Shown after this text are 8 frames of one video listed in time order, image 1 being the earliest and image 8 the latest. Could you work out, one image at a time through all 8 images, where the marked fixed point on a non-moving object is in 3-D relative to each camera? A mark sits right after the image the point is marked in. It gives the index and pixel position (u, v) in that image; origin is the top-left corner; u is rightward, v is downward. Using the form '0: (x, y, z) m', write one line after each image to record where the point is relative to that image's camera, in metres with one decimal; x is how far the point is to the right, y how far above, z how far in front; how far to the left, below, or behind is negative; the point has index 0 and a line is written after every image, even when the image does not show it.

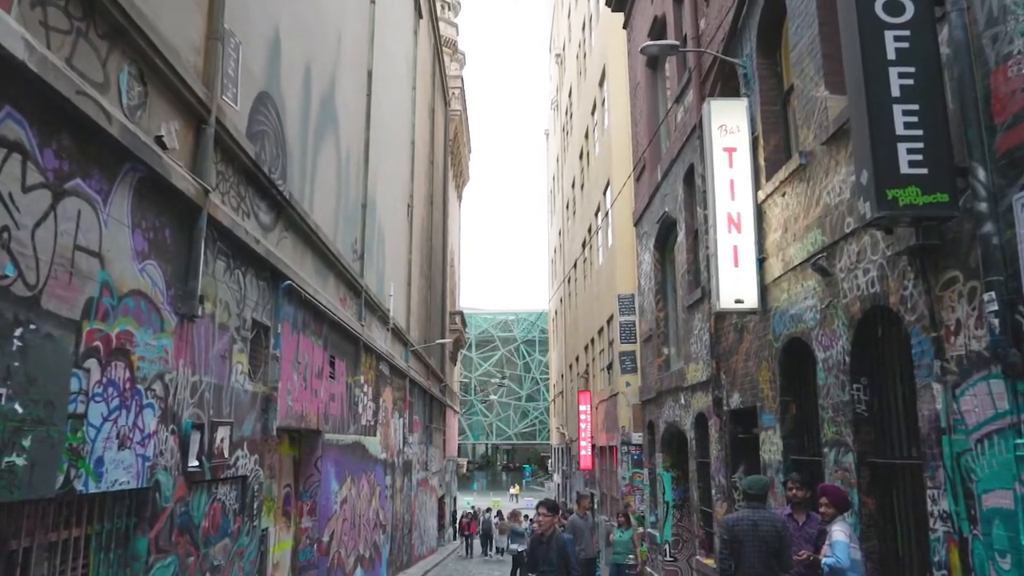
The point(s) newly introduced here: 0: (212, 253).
0: (-2.7, +0.3, +6.5) m
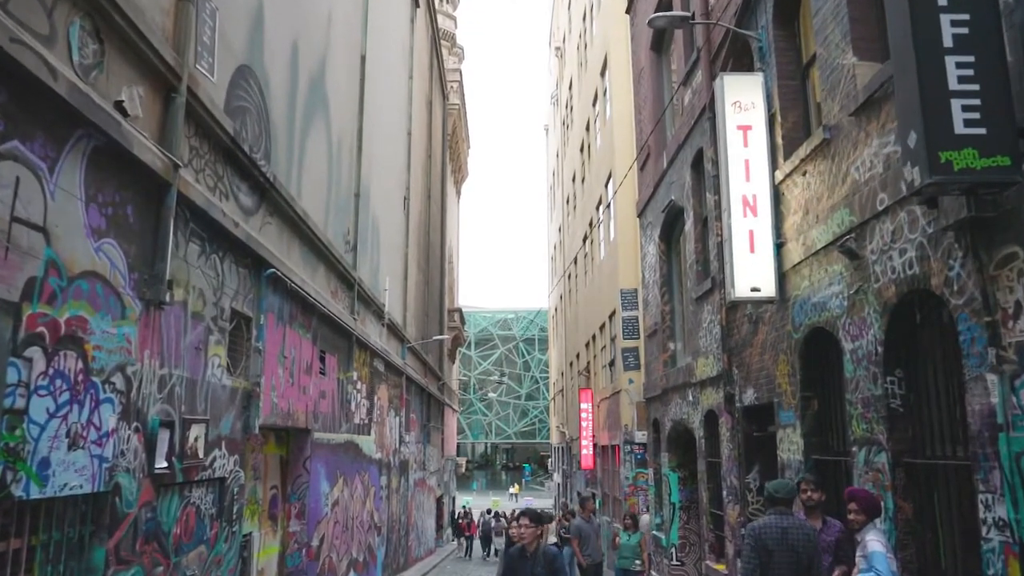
0: (-2.7, +0.4, +6.0) m
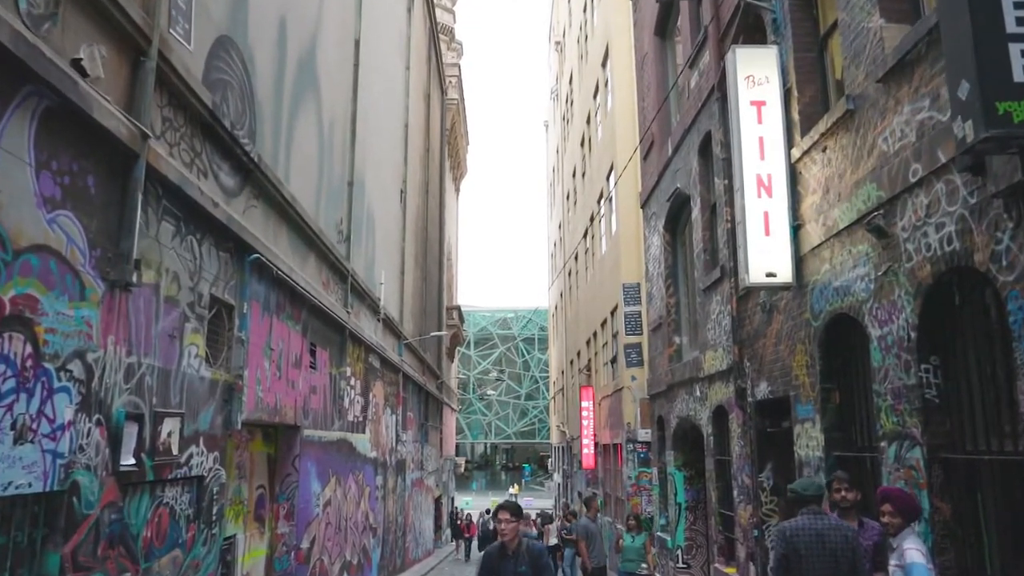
0: (-2.7, +0.6, +5.5) m
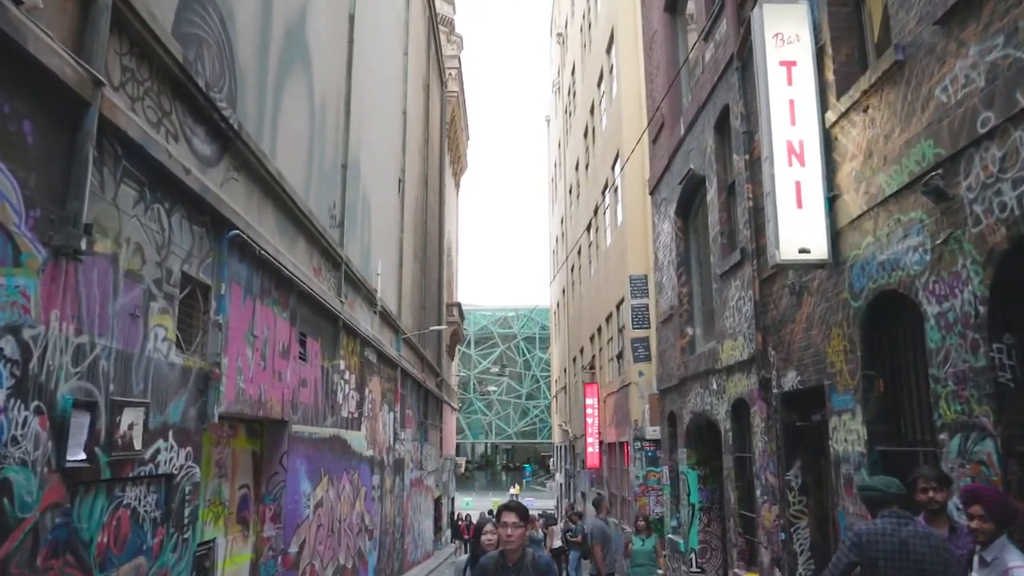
0: (-2.6, +0.7, +4.9) m
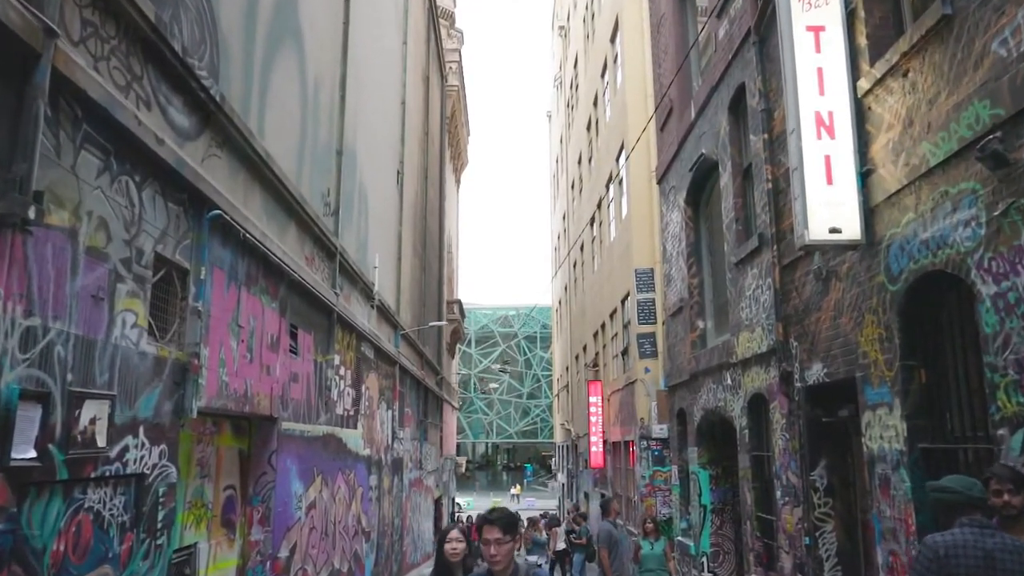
0: (-2.6, +0.9, +4.3) m
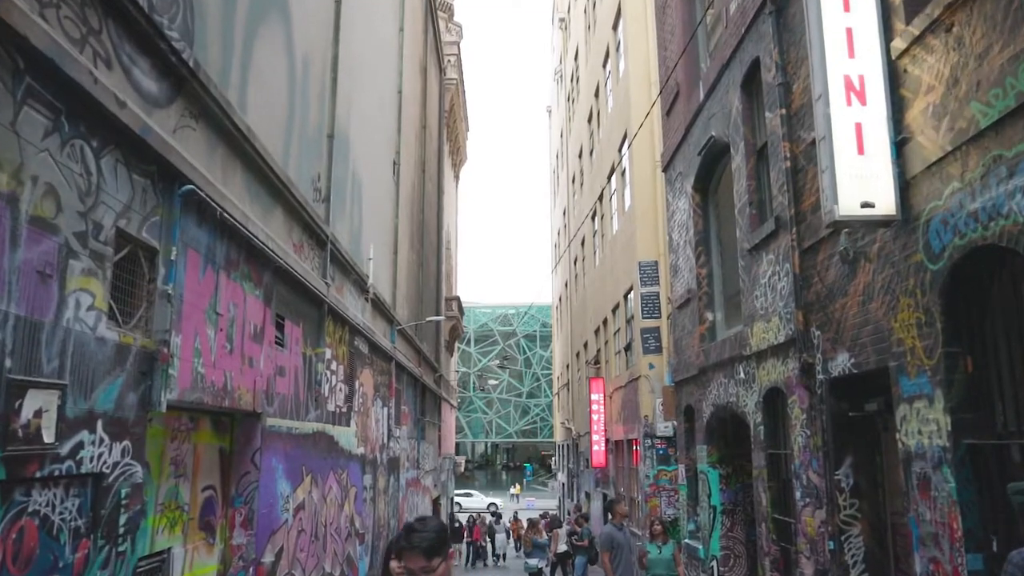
0: (-2.6, +1.0, +3.8) m
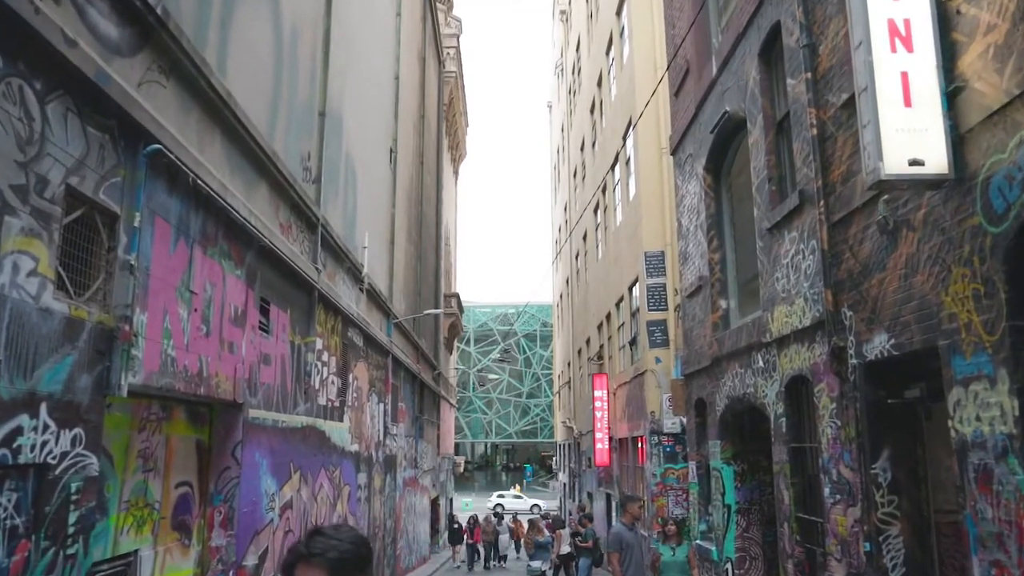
0: (-2.6, +1.2, +3.2) m
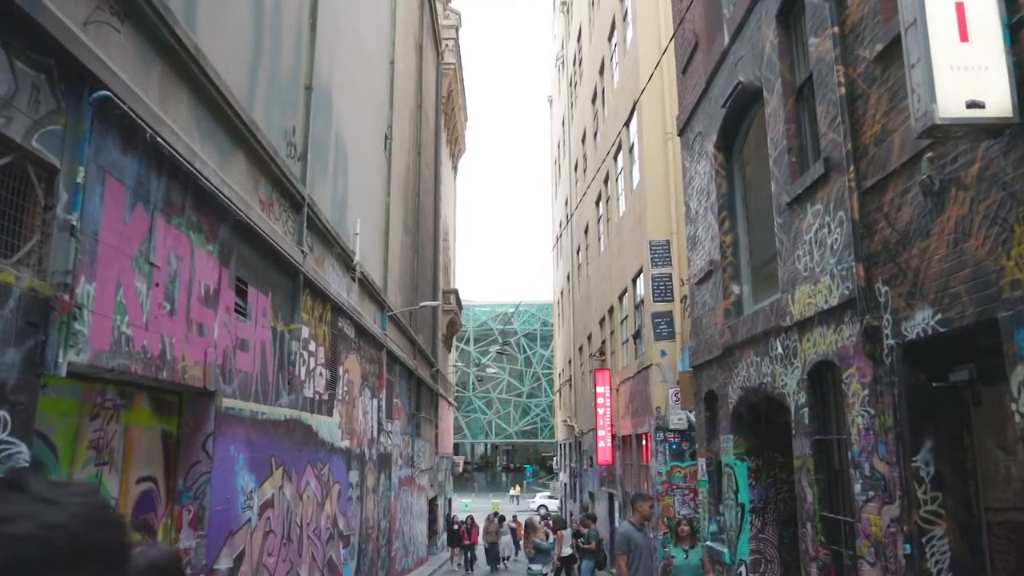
0: (-2.6, +1.4, +2.6) m
